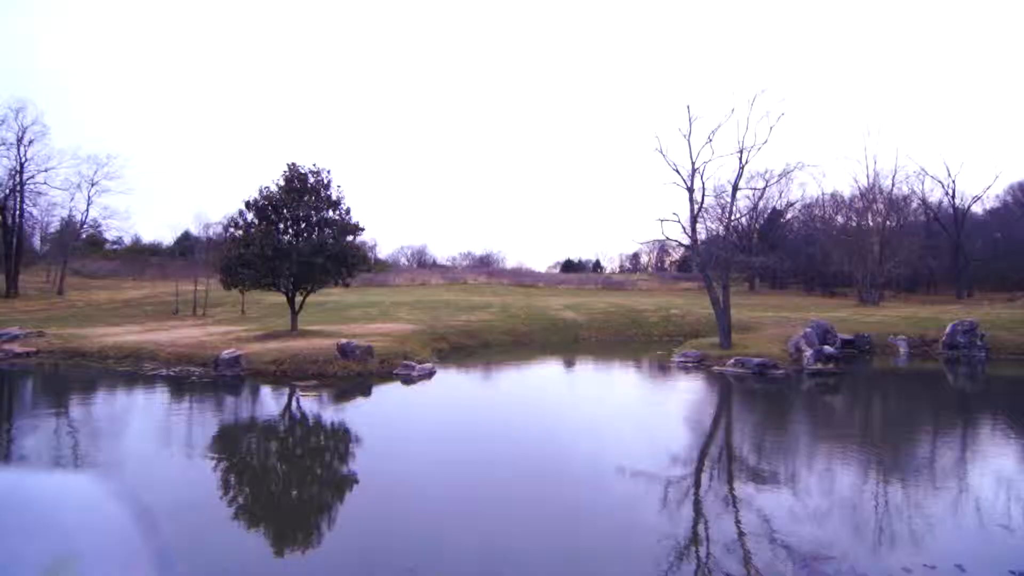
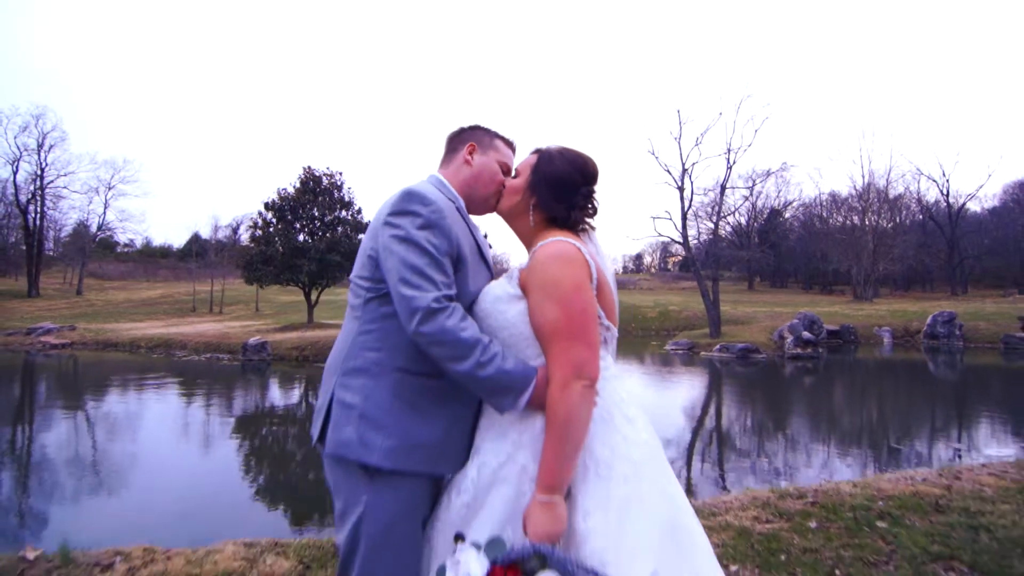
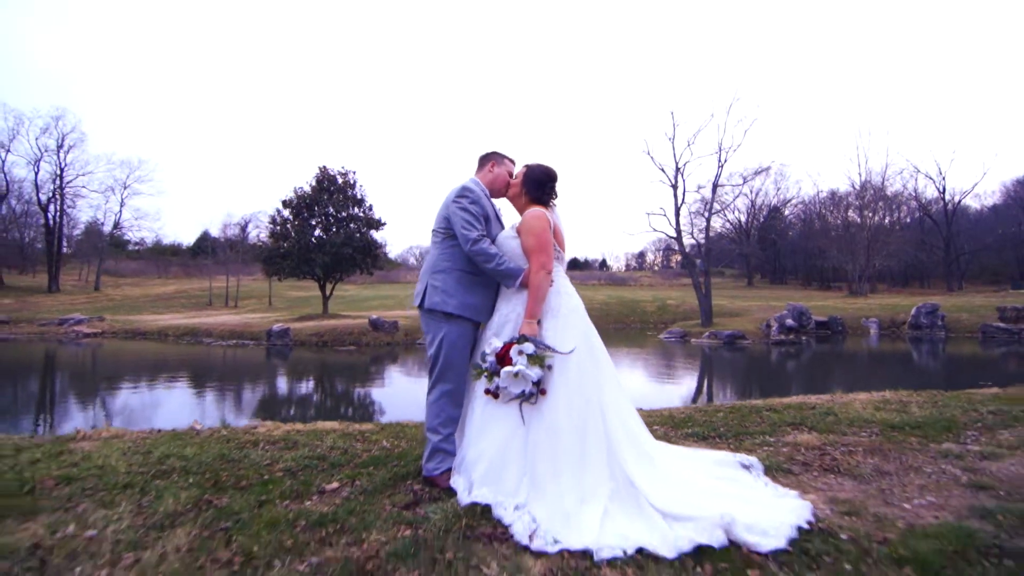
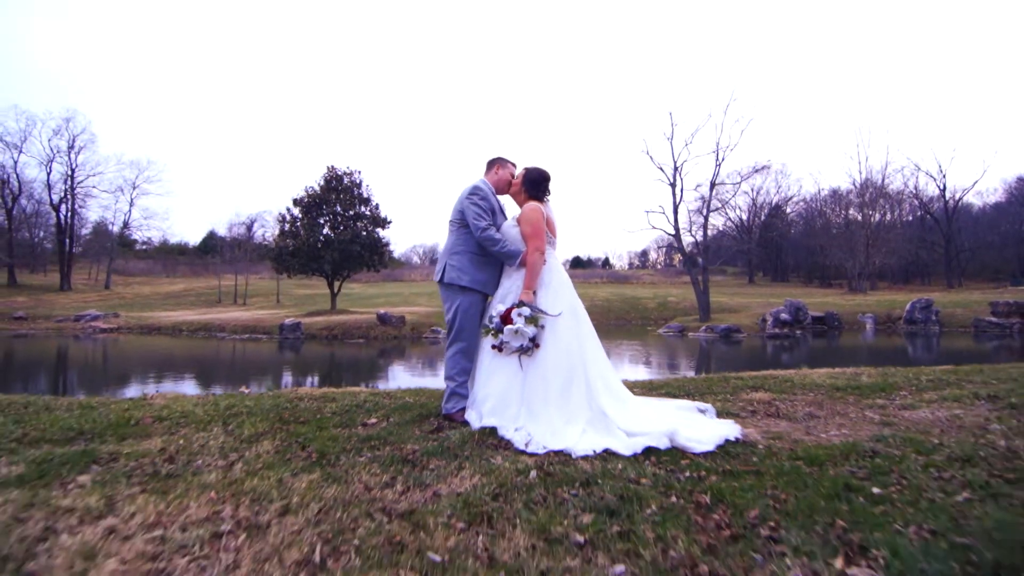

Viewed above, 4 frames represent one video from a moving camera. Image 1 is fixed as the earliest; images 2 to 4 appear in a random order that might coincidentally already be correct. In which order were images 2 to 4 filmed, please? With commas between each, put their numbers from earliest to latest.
2, 3, 4
